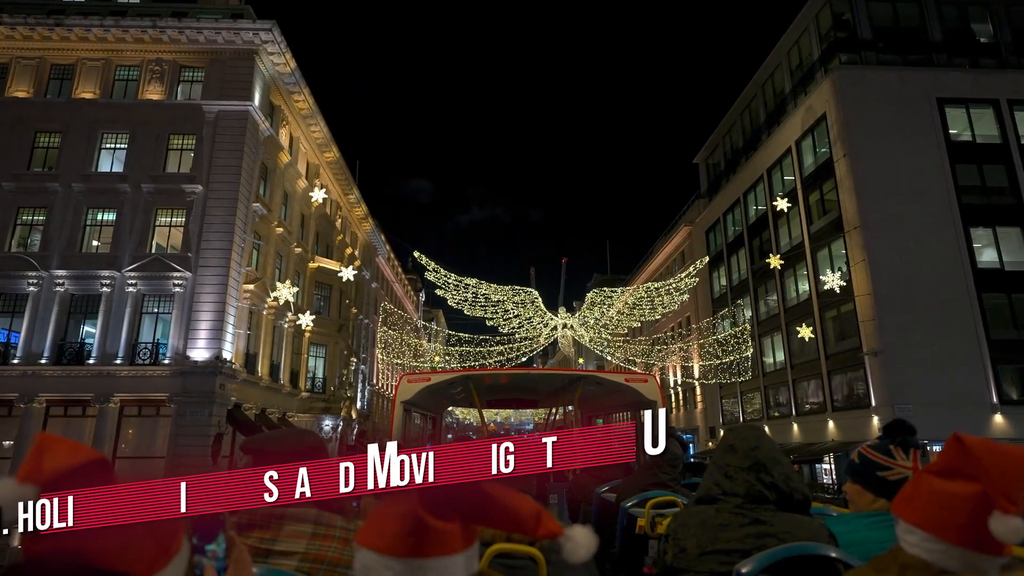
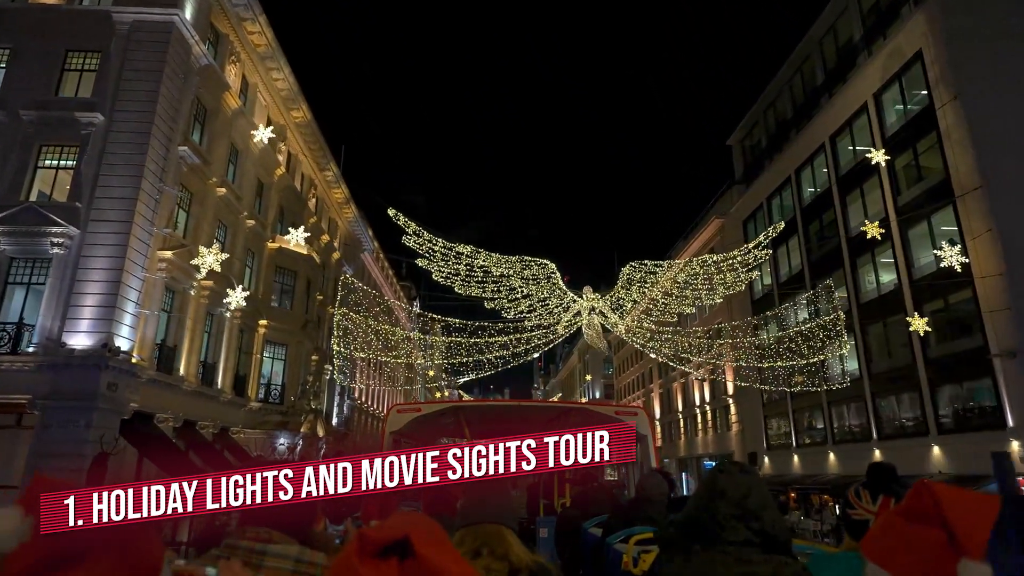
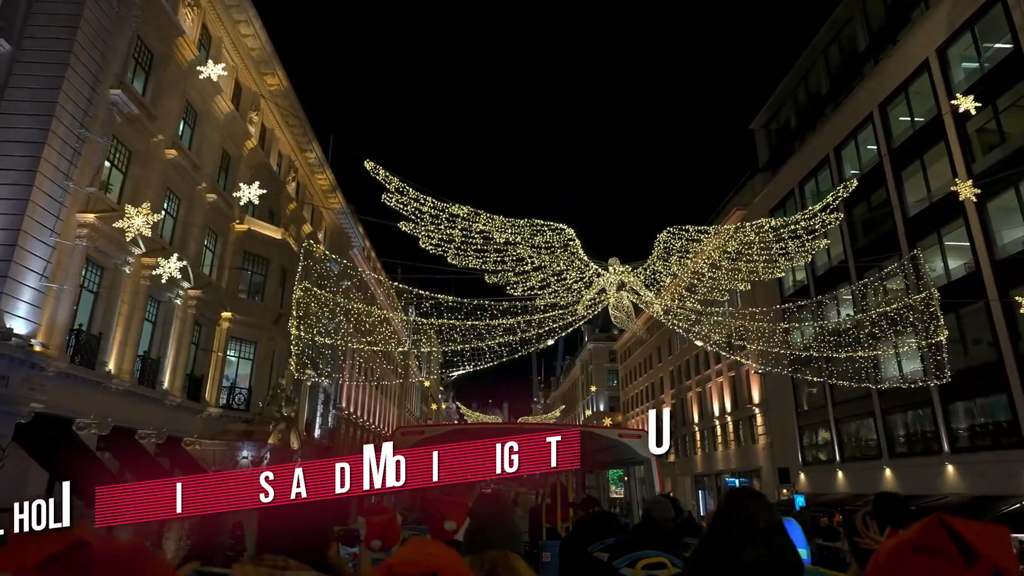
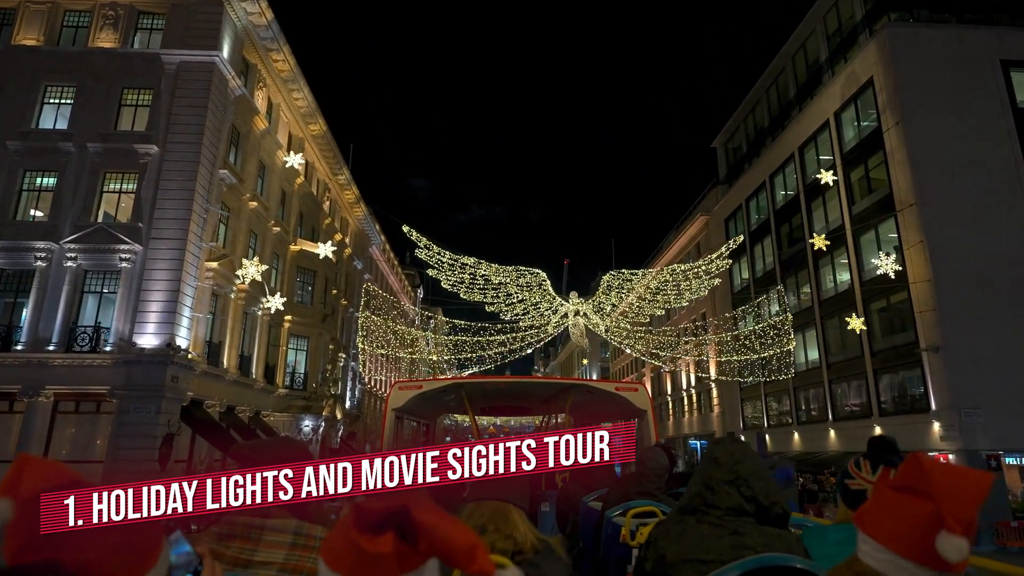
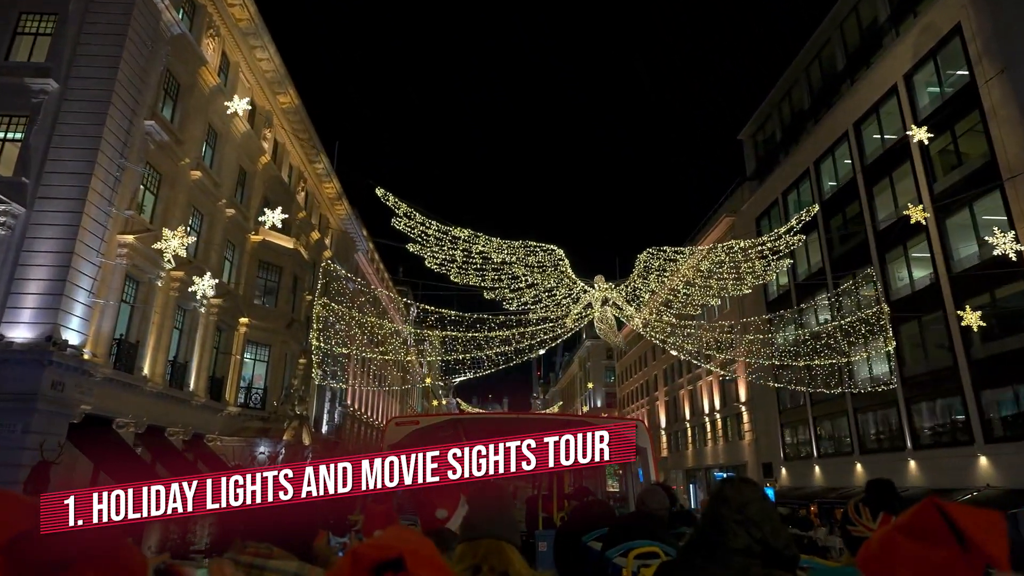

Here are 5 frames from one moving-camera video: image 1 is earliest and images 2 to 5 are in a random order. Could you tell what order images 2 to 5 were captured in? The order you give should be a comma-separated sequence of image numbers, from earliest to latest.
4, 2, 5, 3
